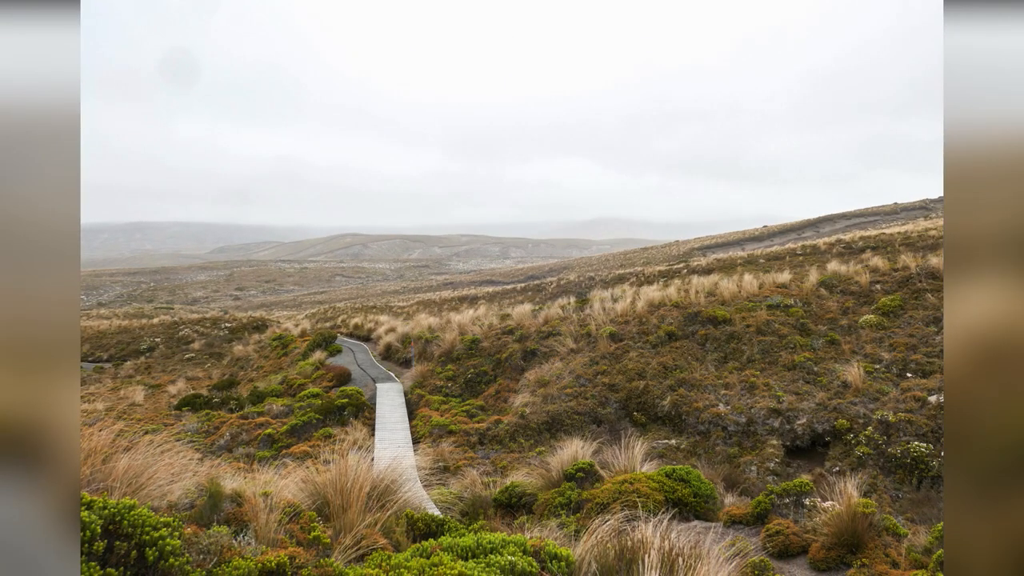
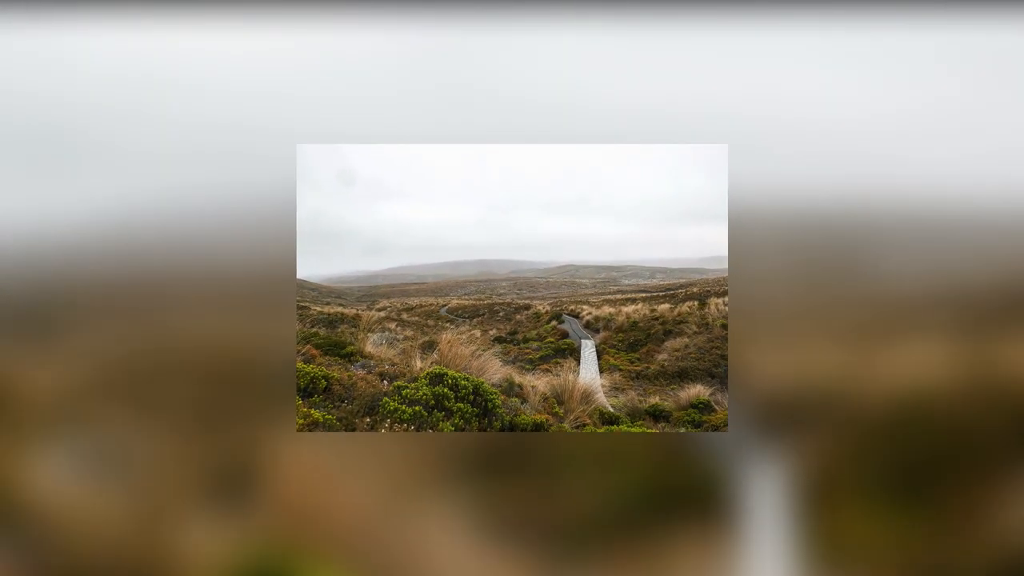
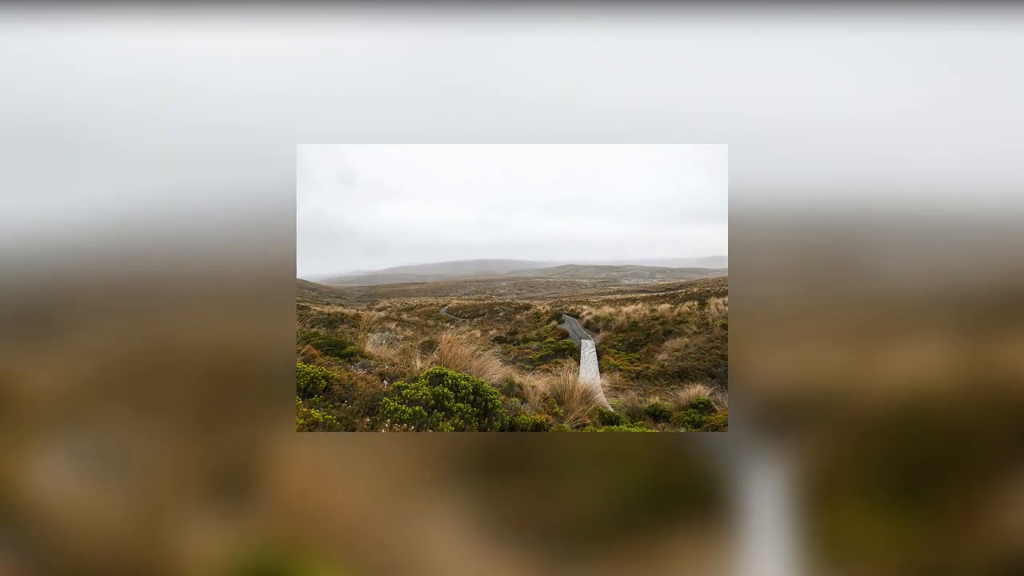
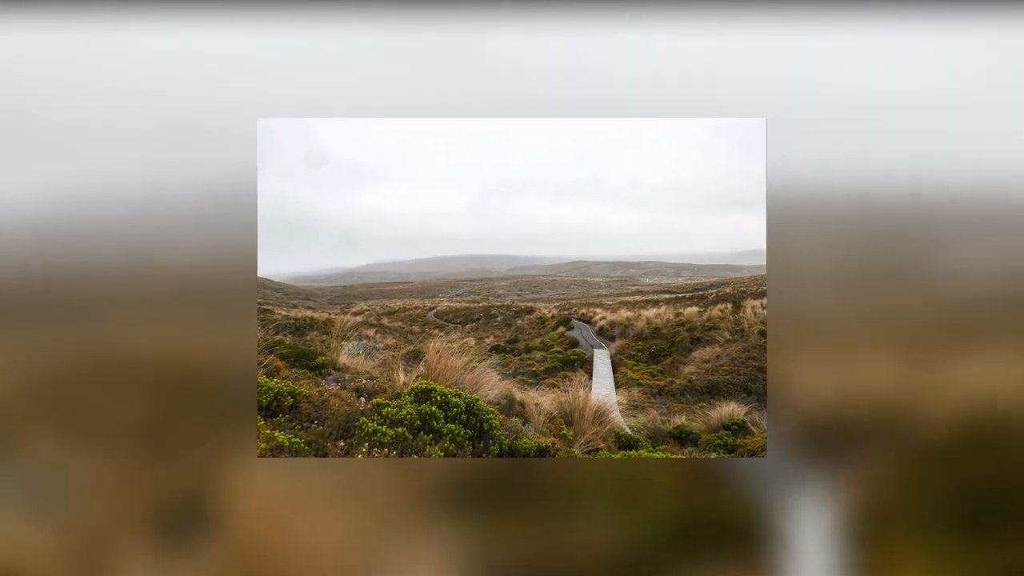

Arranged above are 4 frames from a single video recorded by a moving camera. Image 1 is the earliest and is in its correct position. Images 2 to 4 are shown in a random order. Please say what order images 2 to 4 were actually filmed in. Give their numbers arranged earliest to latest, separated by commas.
4, 3, 2
